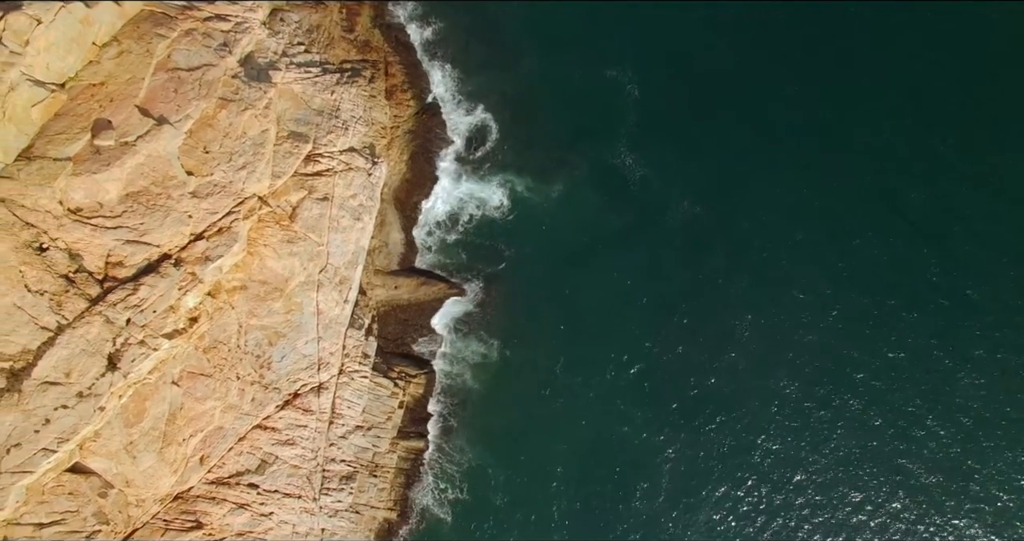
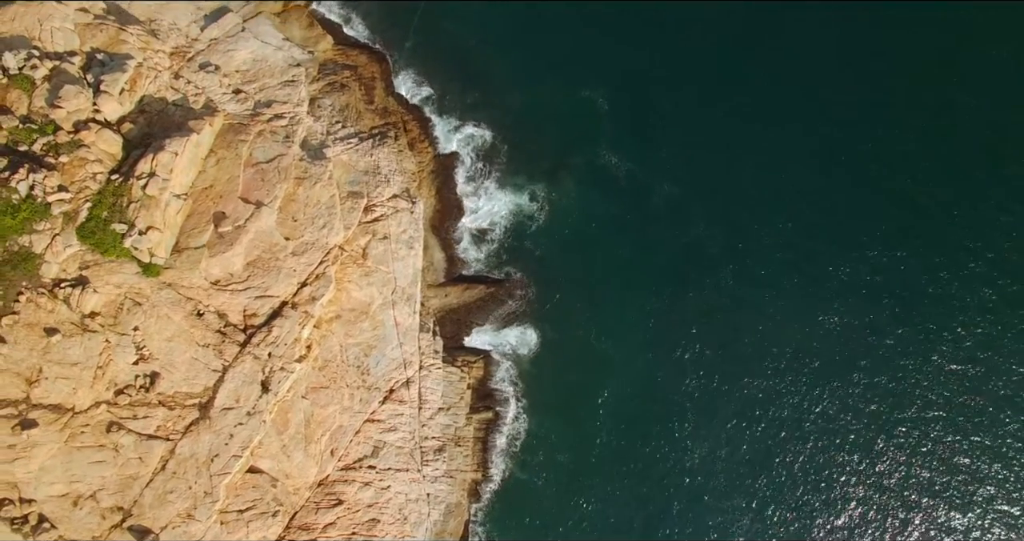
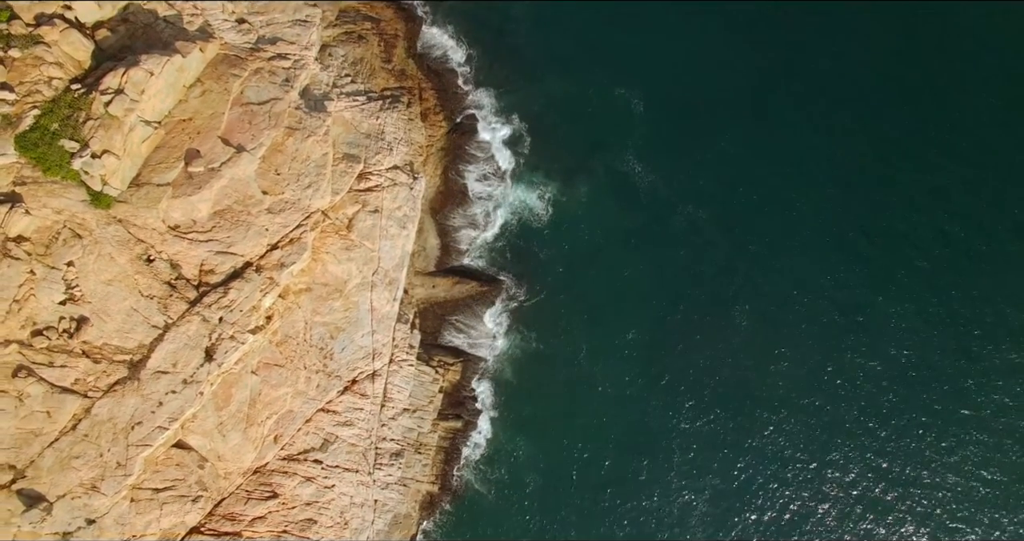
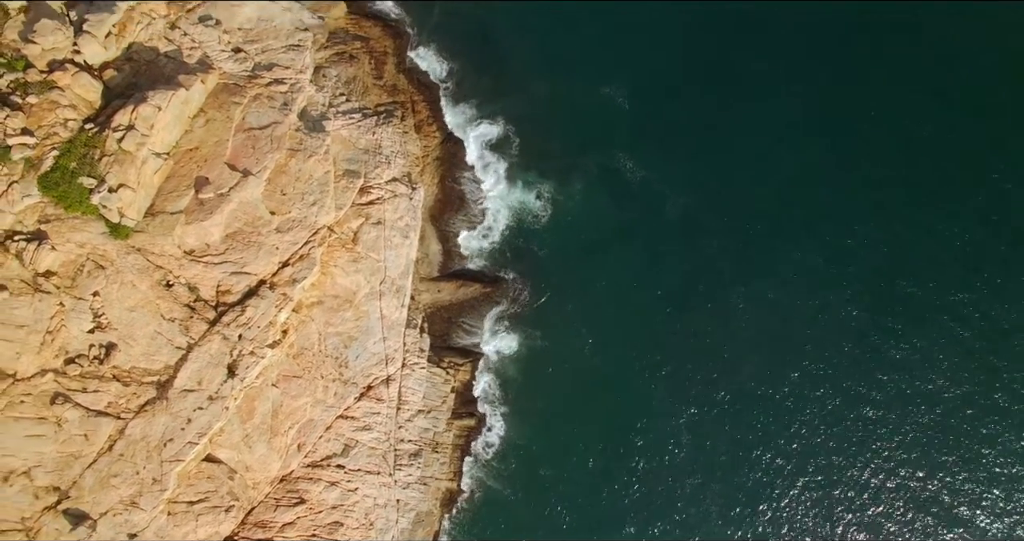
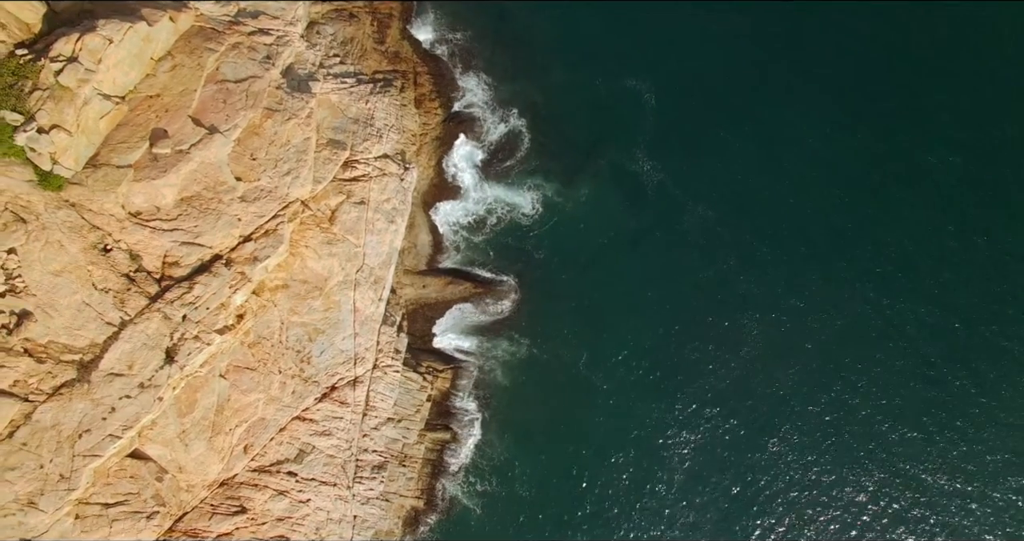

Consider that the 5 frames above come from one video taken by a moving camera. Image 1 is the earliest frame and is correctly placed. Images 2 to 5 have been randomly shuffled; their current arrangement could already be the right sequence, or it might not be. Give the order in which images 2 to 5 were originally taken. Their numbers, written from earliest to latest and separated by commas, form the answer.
5, 3, 4, 2
